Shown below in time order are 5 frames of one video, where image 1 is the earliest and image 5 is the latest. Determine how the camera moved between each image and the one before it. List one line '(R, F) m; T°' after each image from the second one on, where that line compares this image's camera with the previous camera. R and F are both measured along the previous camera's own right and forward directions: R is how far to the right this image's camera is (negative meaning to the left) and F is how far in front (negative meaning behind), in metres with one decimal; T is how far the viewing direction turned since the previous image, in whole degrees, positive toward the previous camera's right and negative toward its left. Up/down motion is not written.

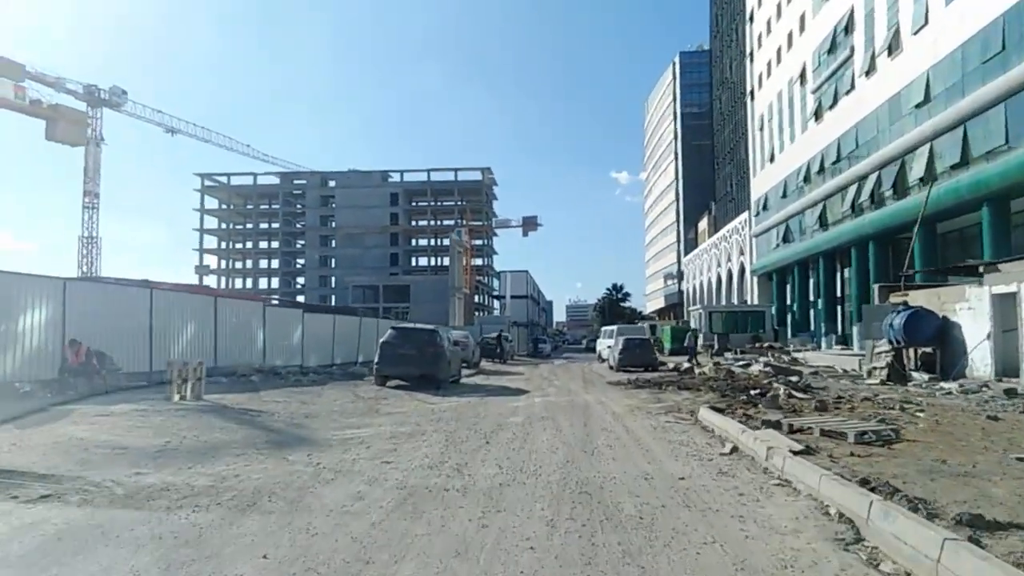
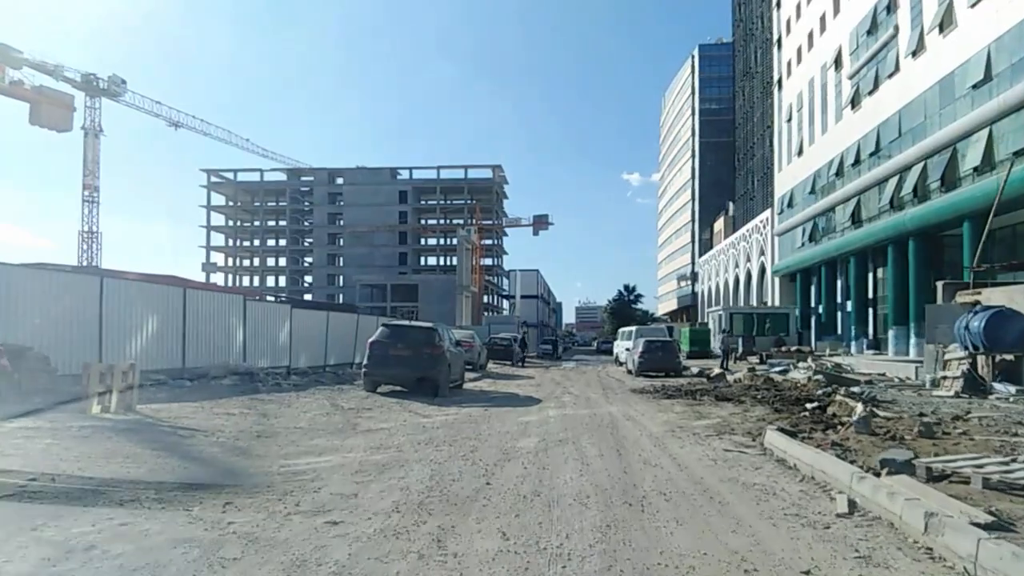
(0.0, +3.2) m; -1°
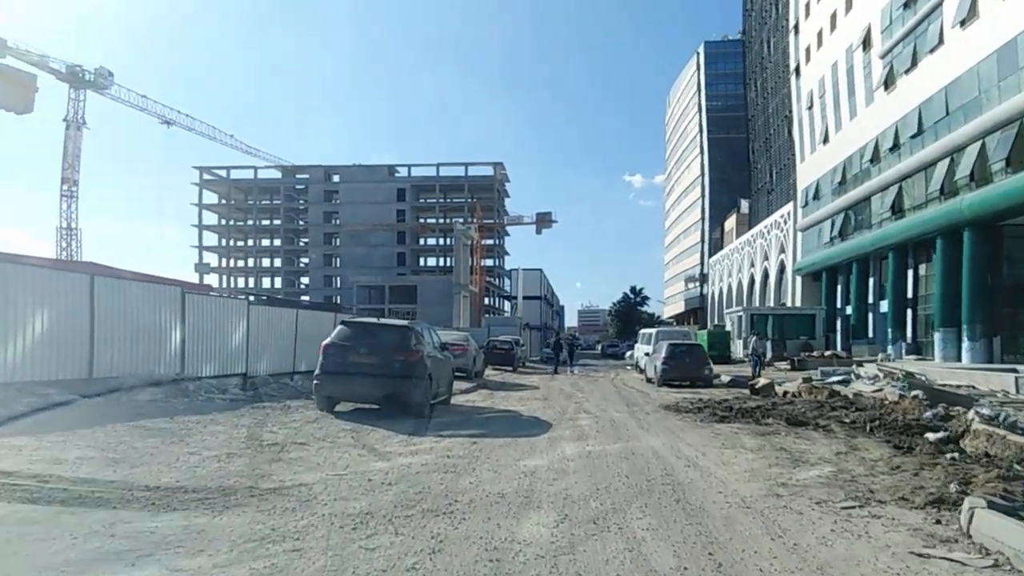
(0.0, +4.8) m; 0°
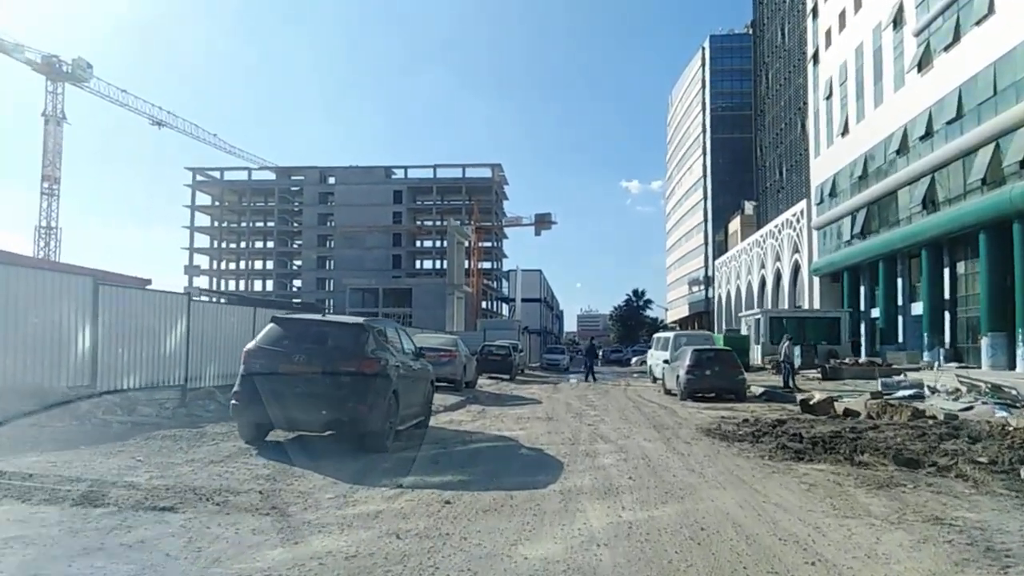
(0.0, +4.0) m; 0°
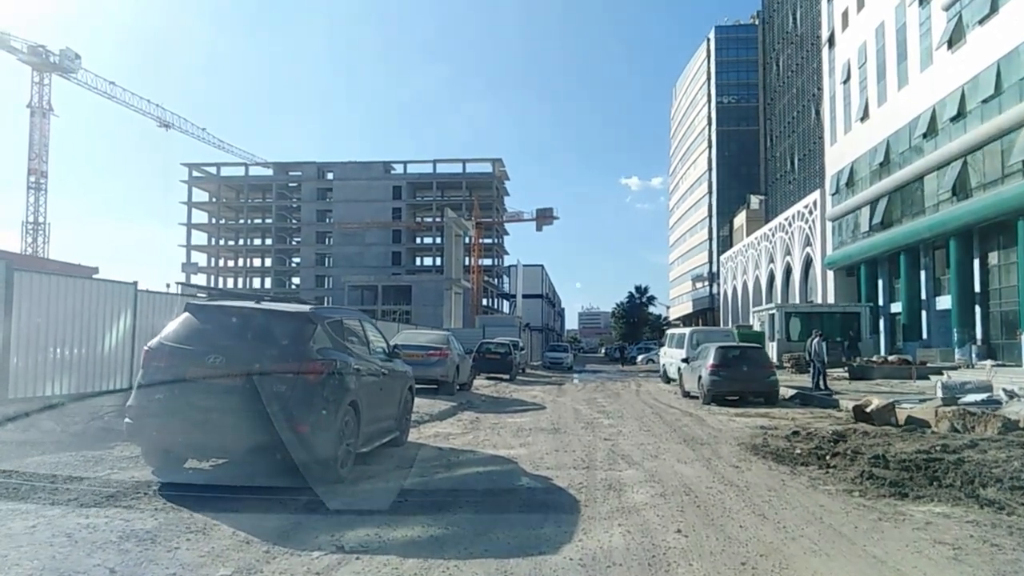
(0.0, +2.8) m; 0°
